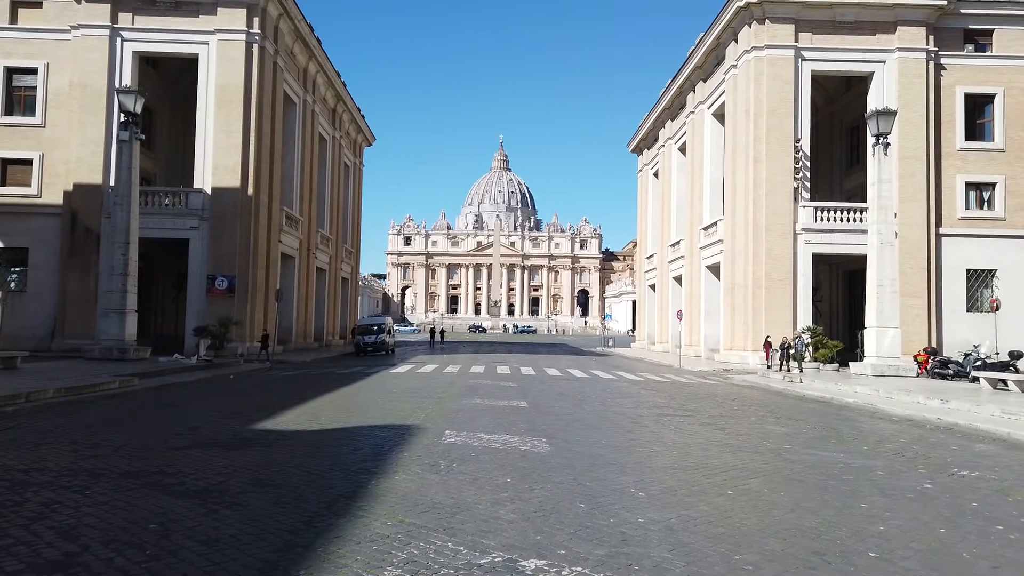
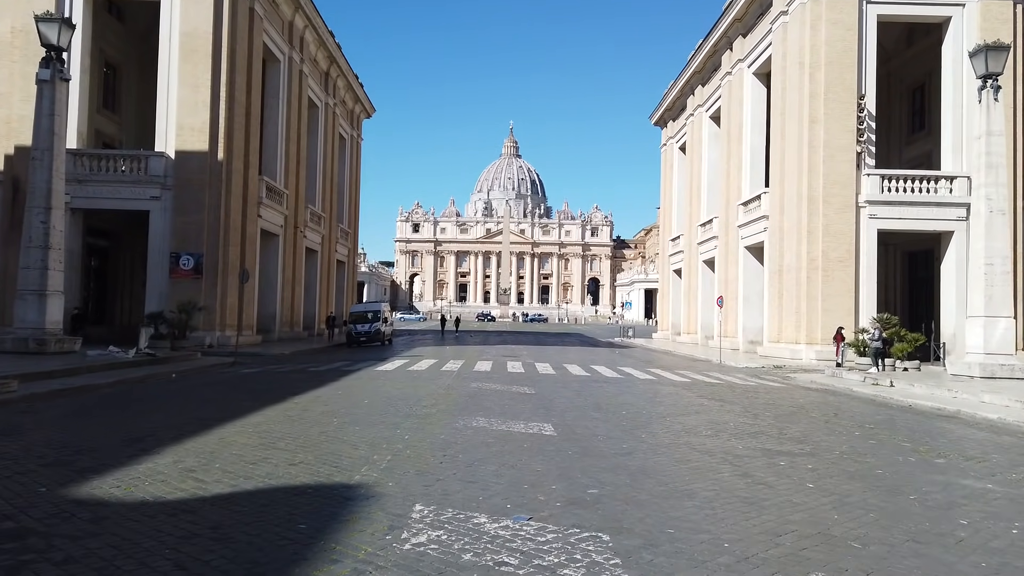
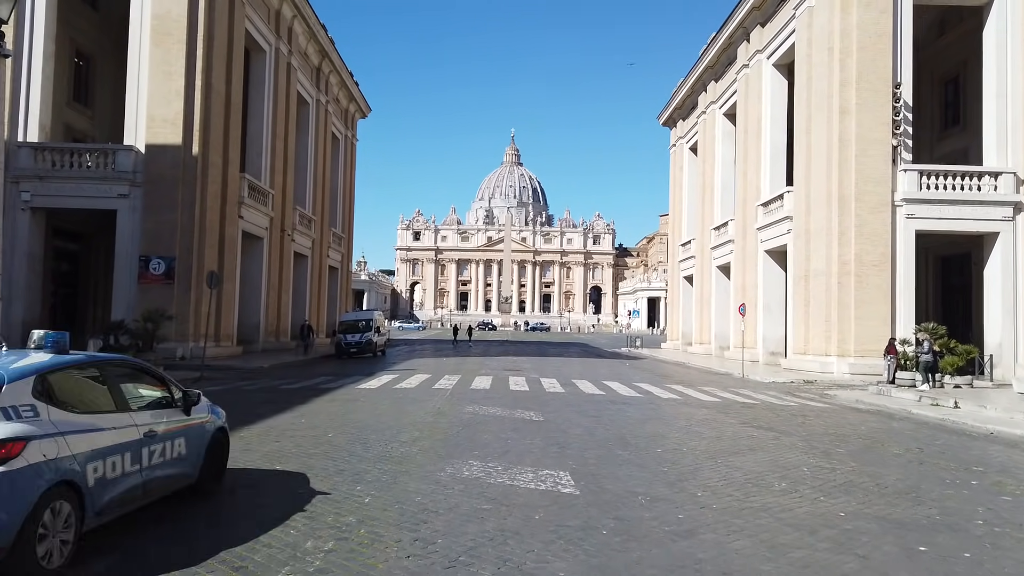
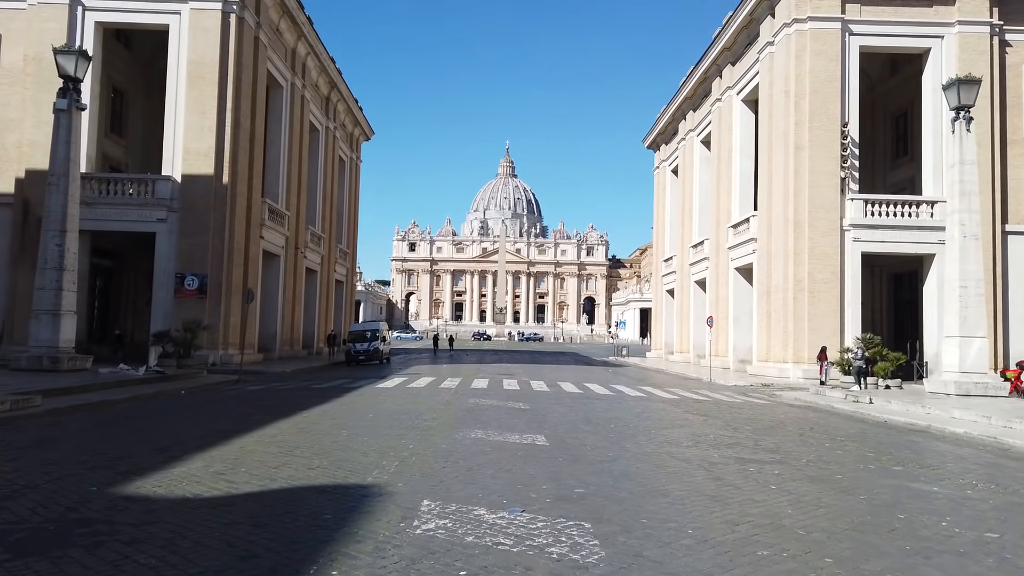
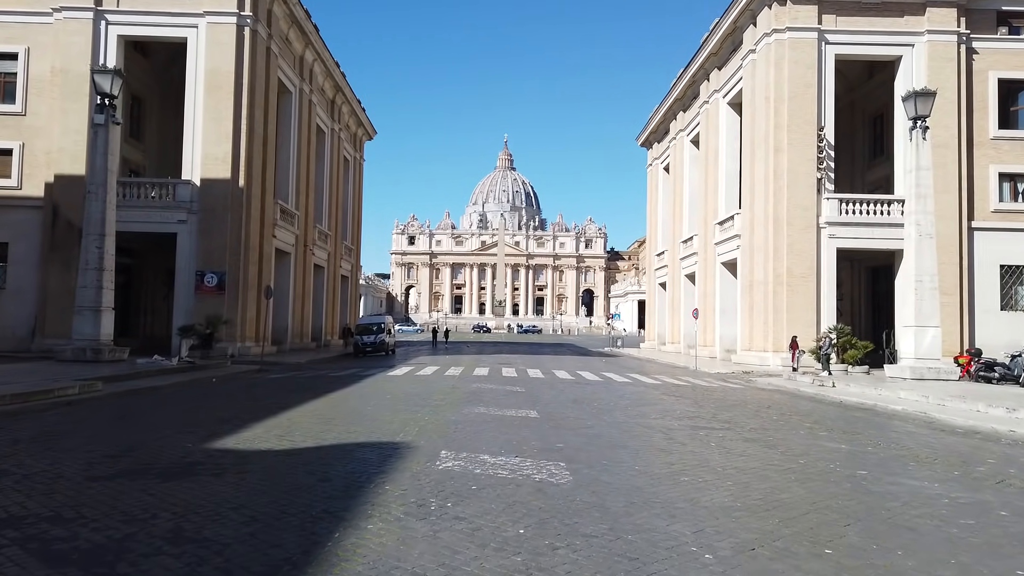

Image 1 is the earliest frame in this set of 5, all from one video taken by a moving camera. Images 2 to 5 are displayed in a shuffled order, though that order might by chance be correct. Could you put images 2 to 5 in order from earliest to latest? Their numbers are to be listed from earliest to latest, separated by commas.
5, 4, 2, 3
